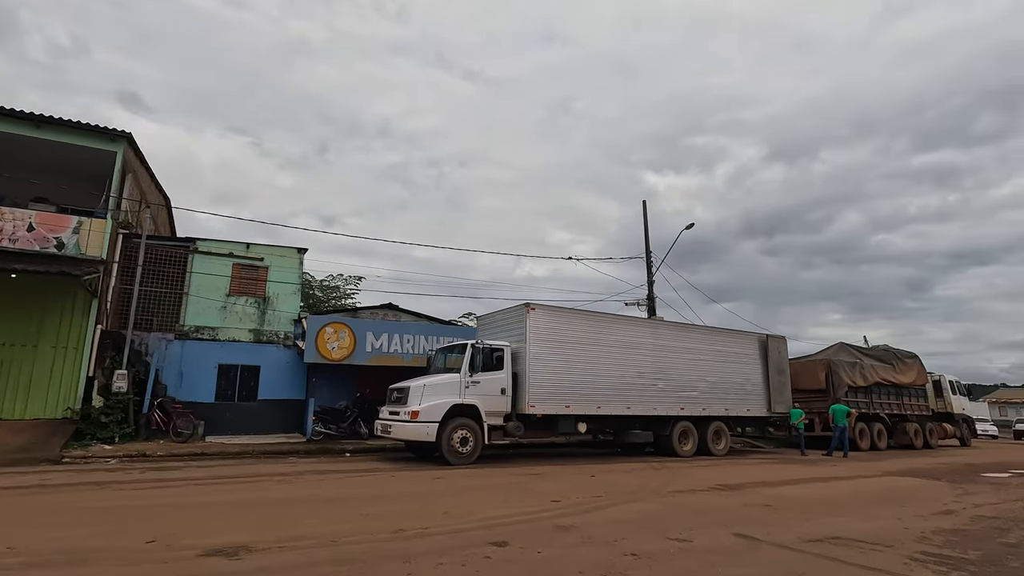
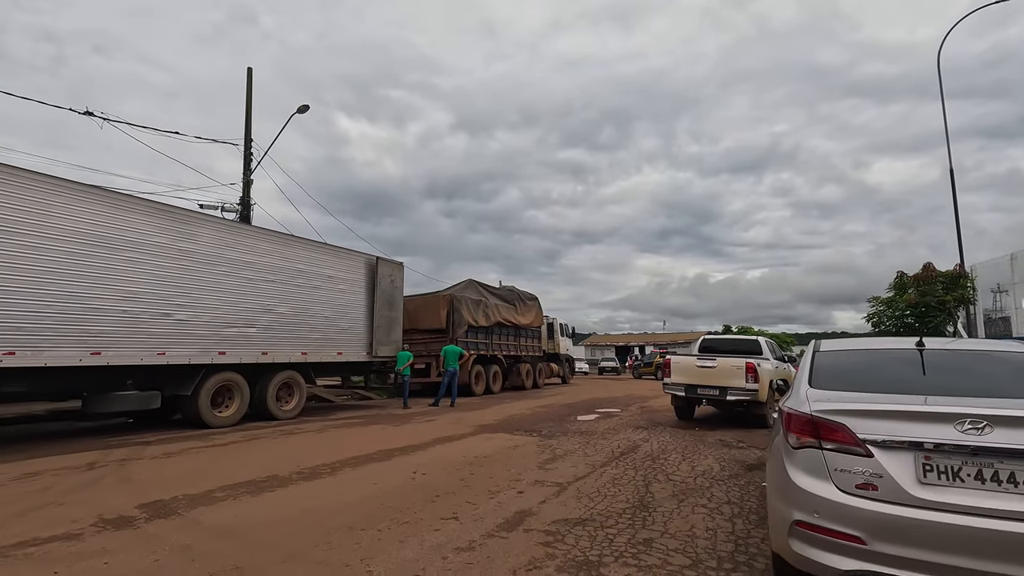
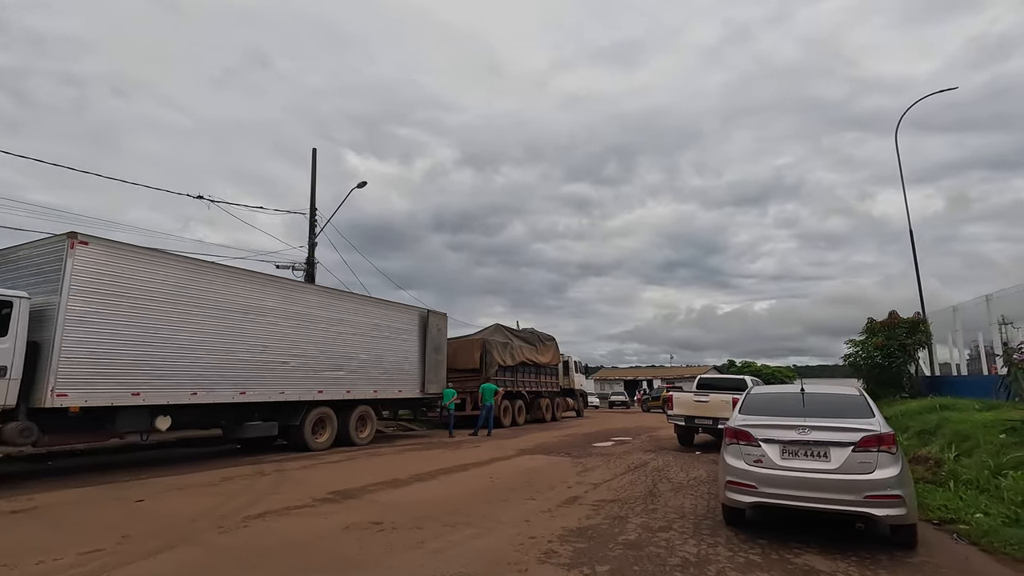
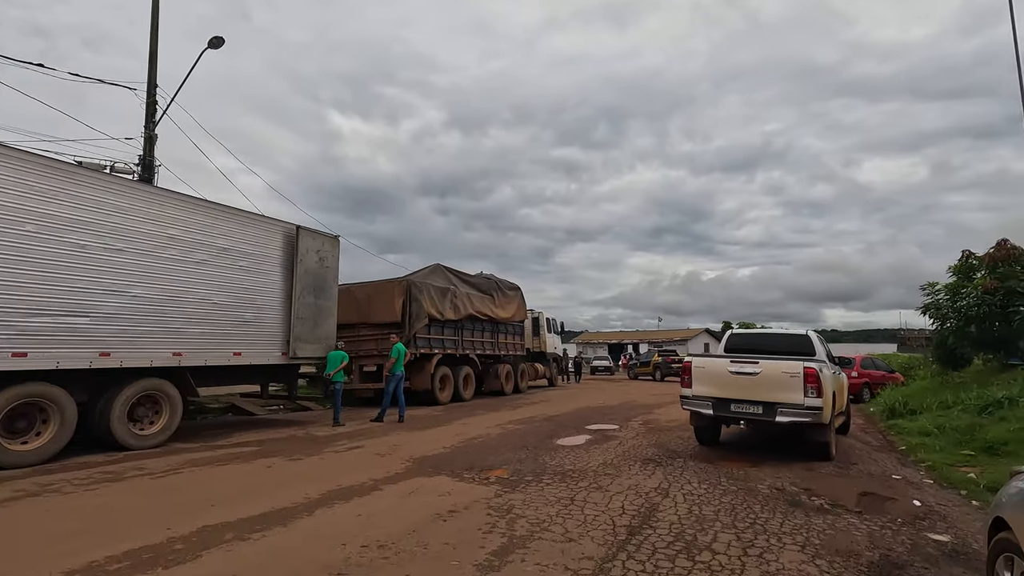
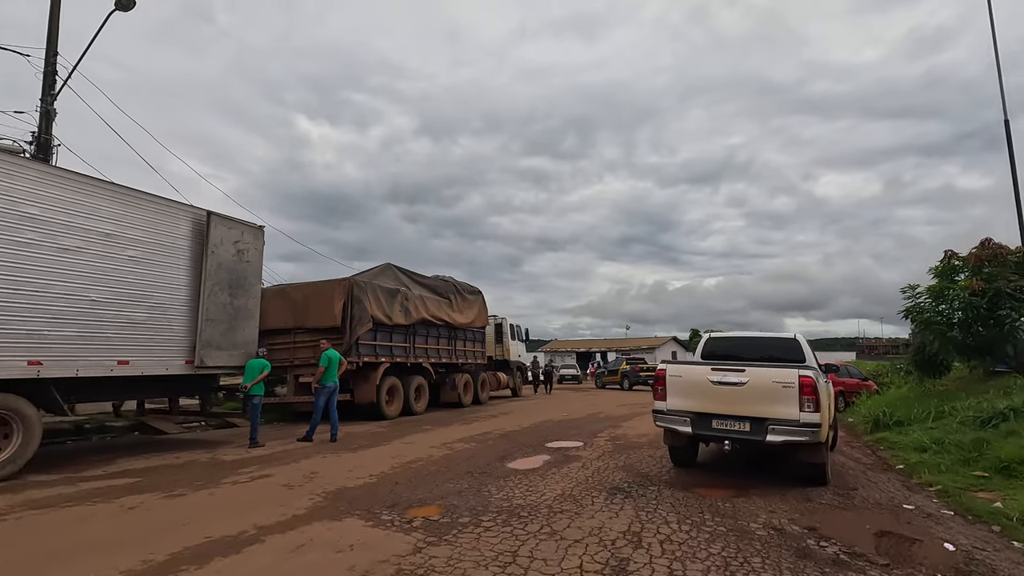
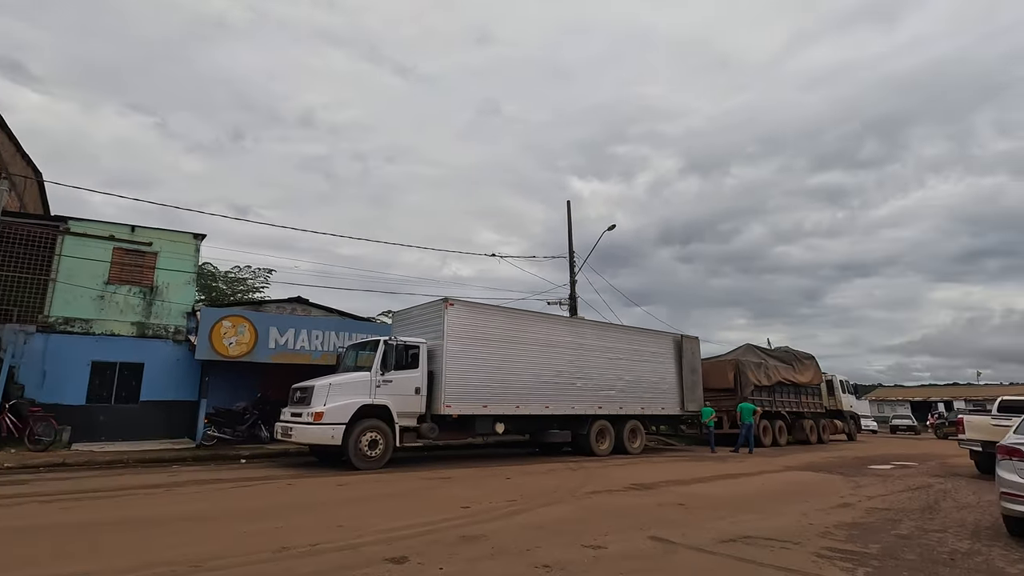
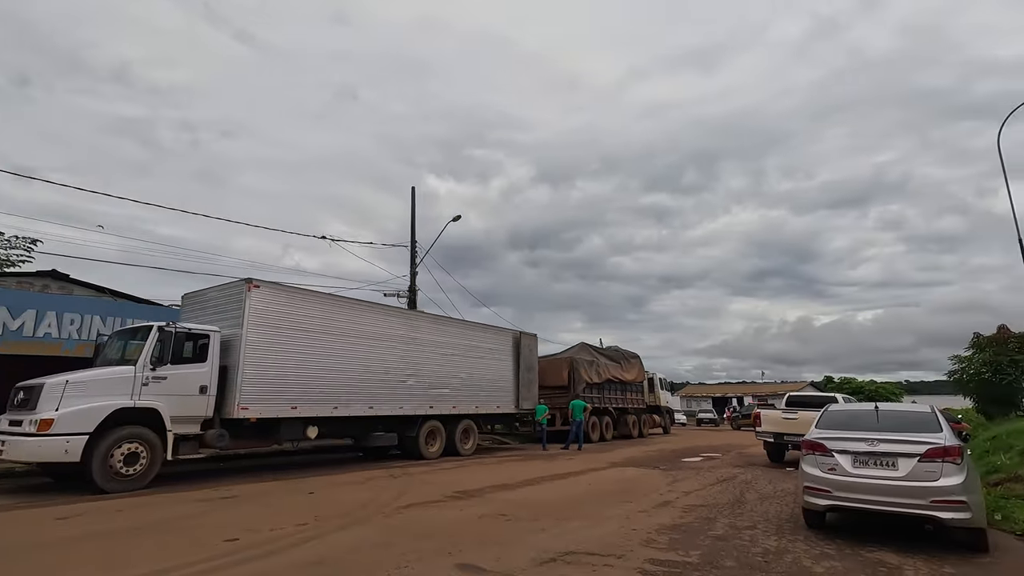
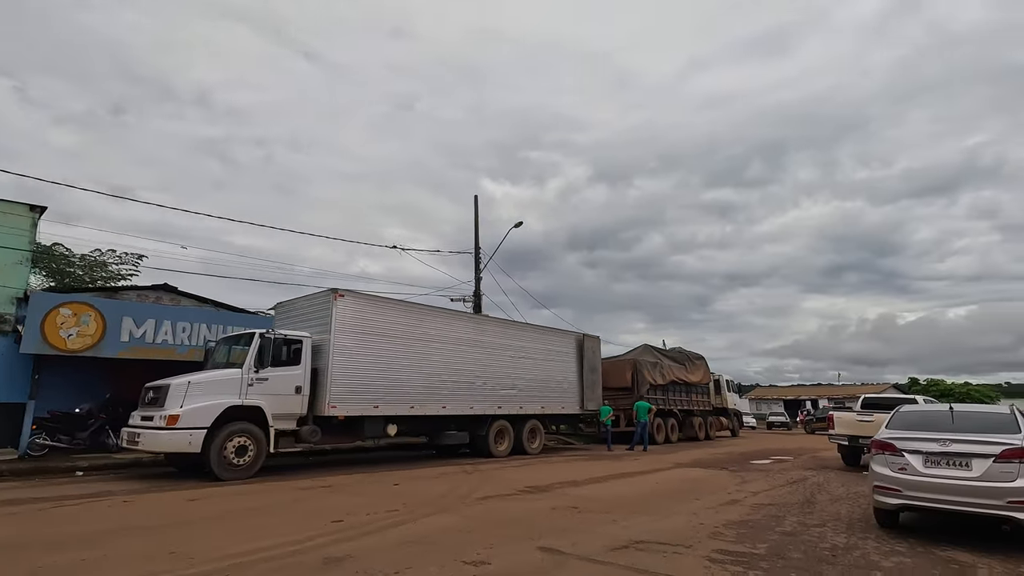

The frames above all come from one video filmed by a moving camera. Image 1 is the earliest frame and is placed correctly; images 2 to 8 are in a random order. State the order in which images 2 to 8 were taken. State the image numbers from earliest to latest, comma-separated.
6, 8, 7, 3, 2, 4, 5
